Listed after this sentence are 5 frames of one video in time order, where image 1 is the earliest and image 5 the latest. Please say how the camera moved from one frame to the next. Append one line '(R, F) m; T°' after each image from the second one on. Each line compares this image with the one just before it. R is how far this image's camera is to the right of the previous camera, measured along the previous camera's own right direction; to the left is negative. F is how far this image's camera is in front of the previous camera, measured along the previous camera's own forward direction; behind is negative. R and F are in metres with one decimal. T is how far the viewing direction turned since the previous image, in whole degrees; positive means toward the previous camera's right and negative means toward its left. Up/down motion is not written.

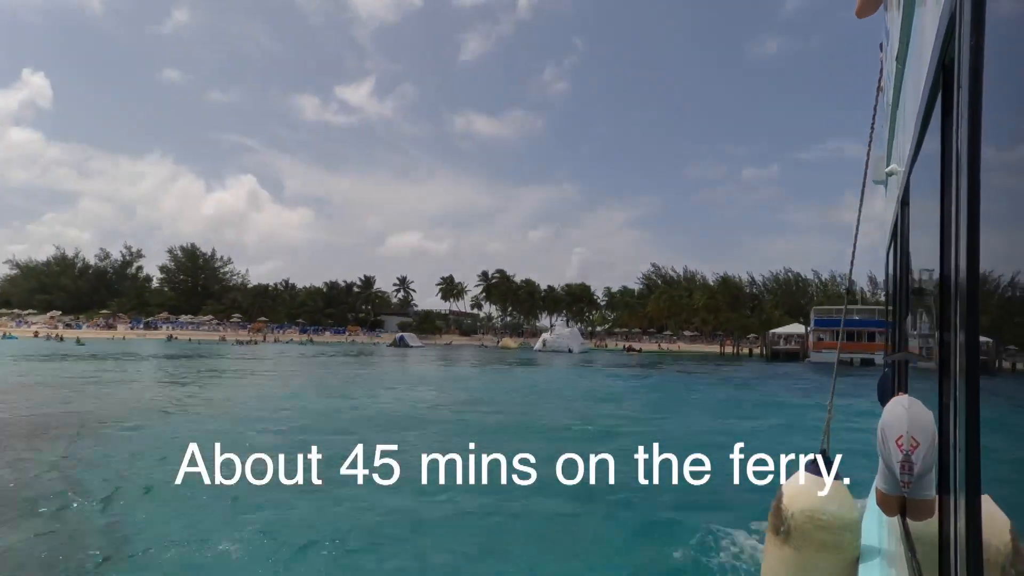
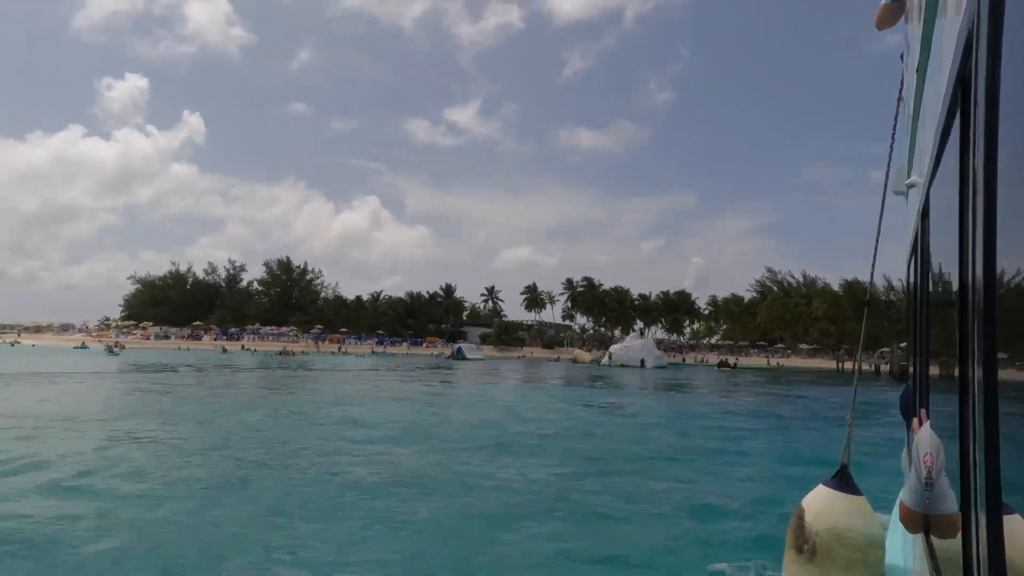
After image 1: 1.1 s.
(+2.0, +0.9) m; -9°
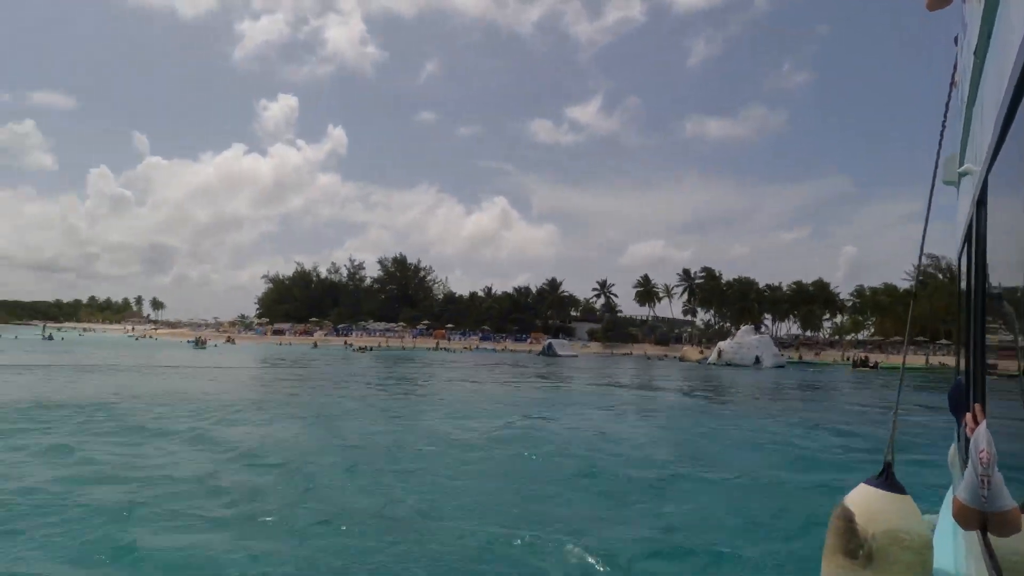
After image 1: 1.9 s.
(+1.5, +1.6) m; -11°
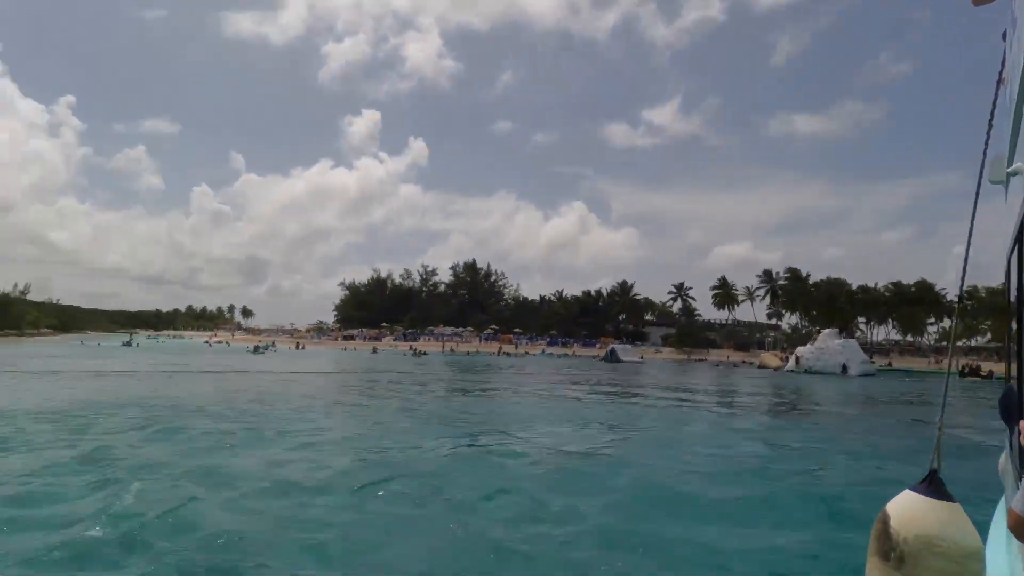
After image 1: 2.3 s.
(+0.8, +1.0) m; -7°
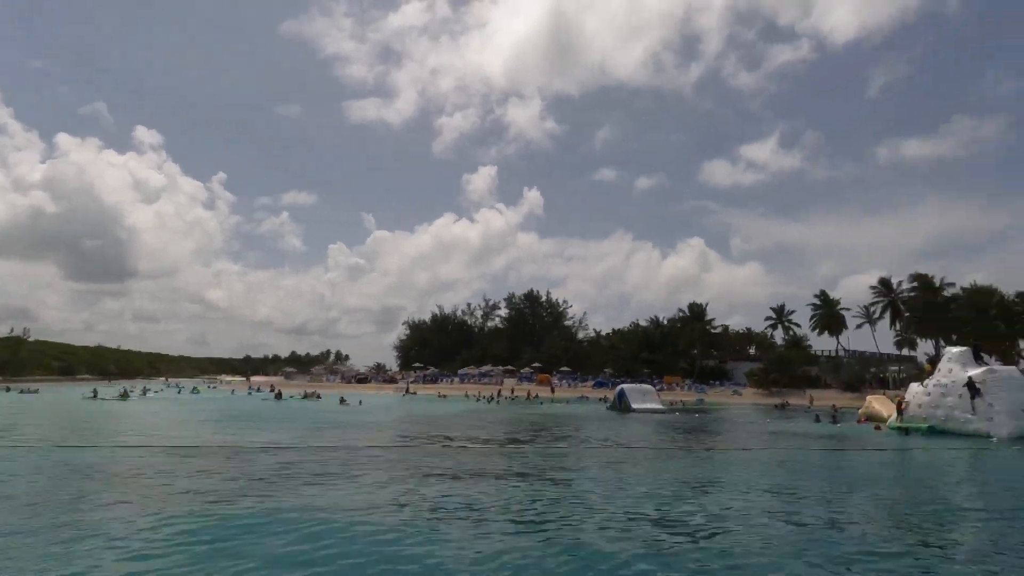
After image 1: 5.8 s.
(+4.4, +9.8) m; -9°
